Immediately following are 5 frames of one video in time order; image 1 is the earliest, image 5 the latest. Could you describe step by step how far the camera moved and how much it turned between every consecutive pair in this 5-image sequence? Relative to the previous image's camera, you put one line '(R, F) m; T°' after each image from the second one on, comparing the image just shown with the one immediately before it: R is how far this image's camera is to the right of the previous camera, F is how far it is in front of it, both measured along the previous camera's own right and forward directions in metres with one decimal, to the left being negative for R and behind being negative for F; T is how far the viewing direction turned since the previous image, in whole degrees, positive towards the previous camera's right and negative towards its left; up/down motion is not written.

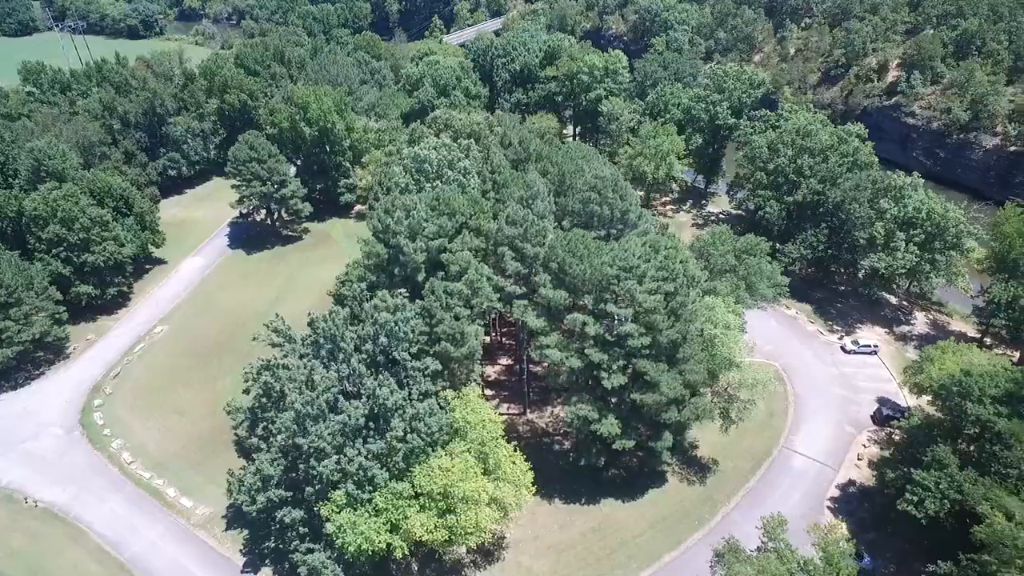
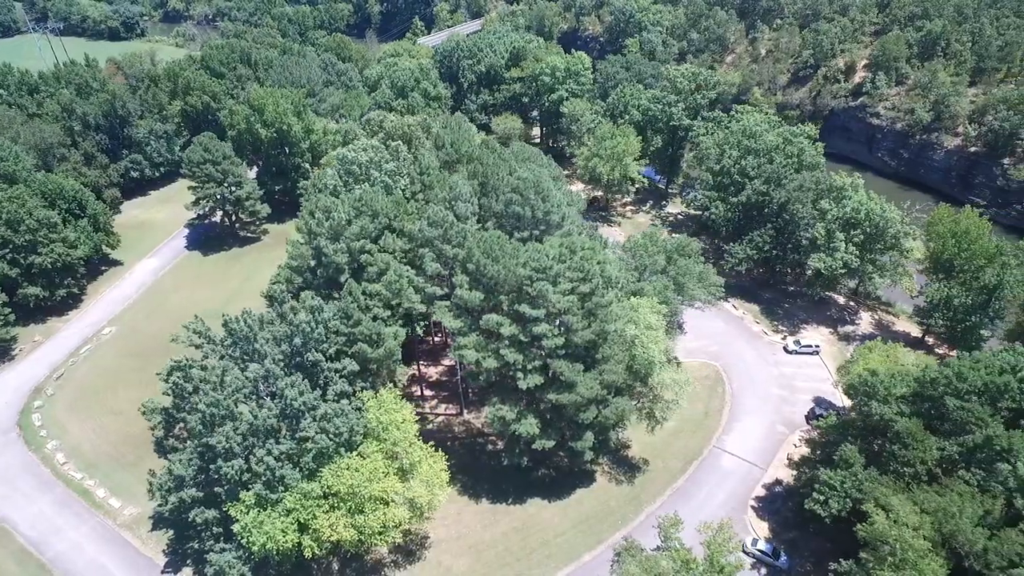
(+6.0, -0.3) m; 0°
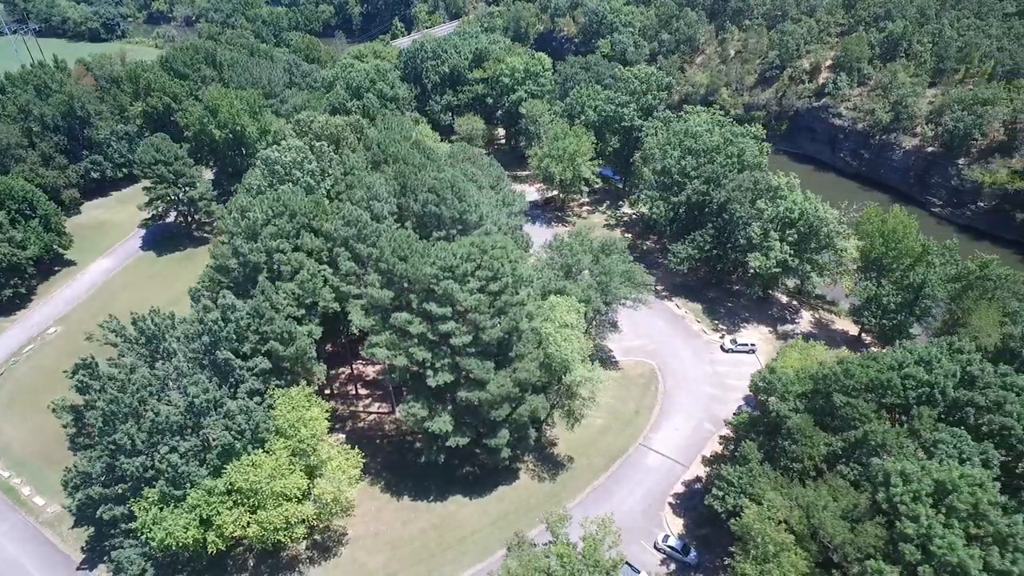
(+6.6, -0.5) m; 0°
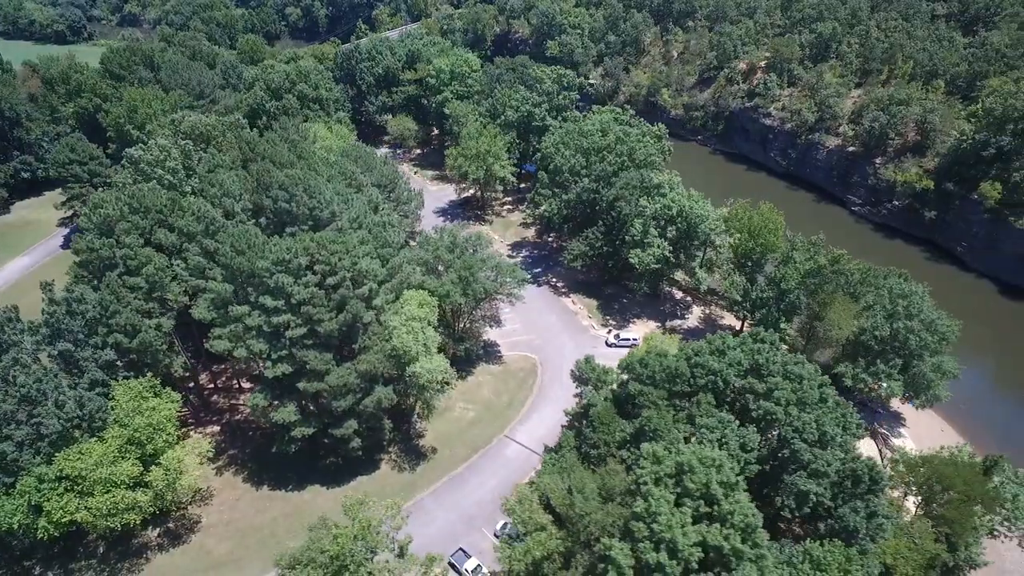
(+12.4, -1.3) m; 0°
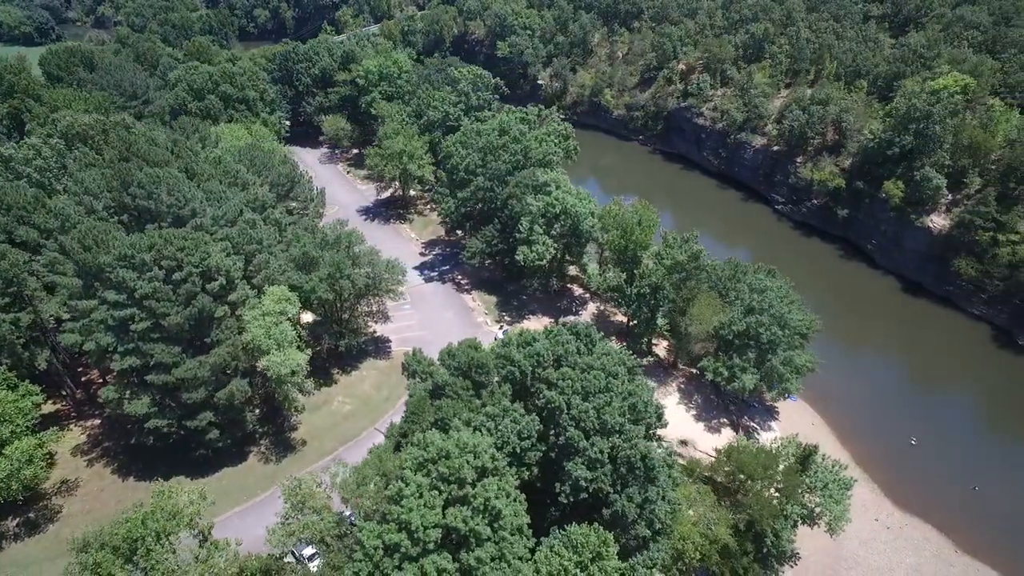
(+12.4, -1.2) m; 0°
